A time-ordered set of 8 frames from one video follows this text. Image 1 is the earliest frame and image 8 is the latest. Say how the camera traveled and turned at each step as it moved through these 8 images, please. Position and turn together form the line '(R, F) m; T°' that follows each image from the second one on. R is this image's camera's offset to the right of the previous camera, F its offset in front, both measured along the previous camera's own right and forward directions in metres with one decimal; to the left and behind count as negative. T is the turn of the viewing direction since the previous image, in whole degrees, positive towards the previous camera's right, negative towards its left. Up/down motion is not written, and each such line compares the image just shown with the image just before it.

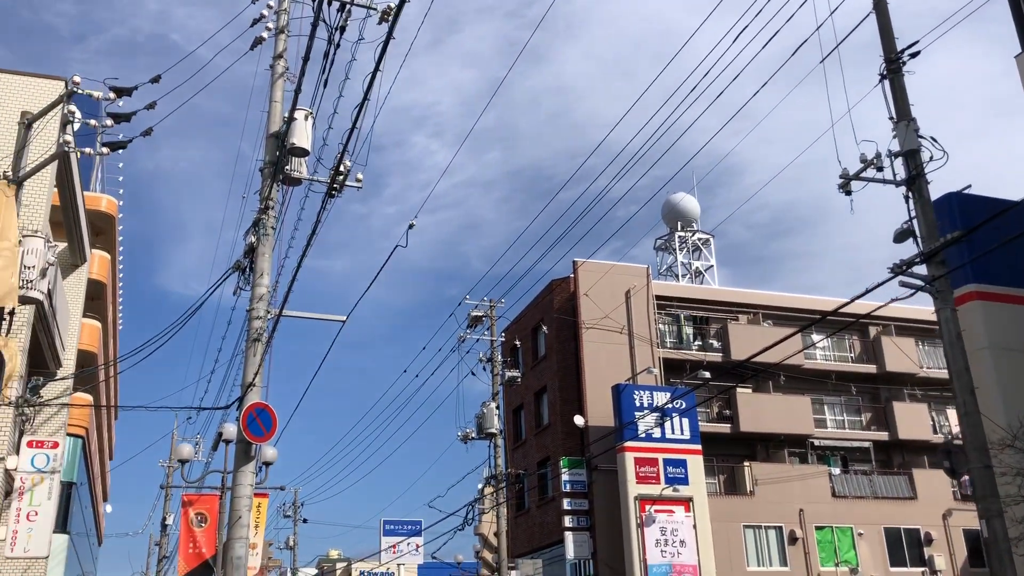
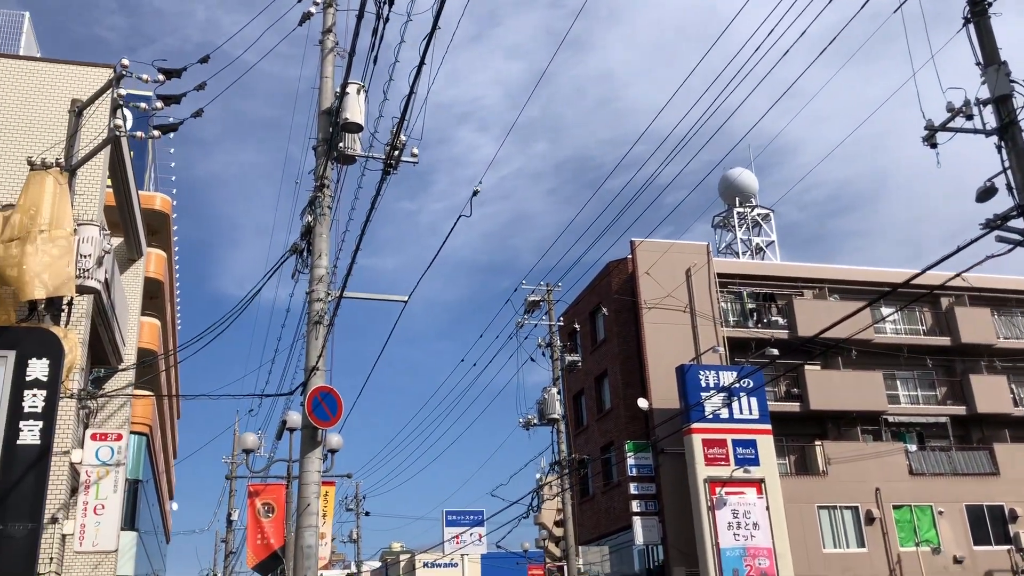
(-0.2, +0.5) m; -3°
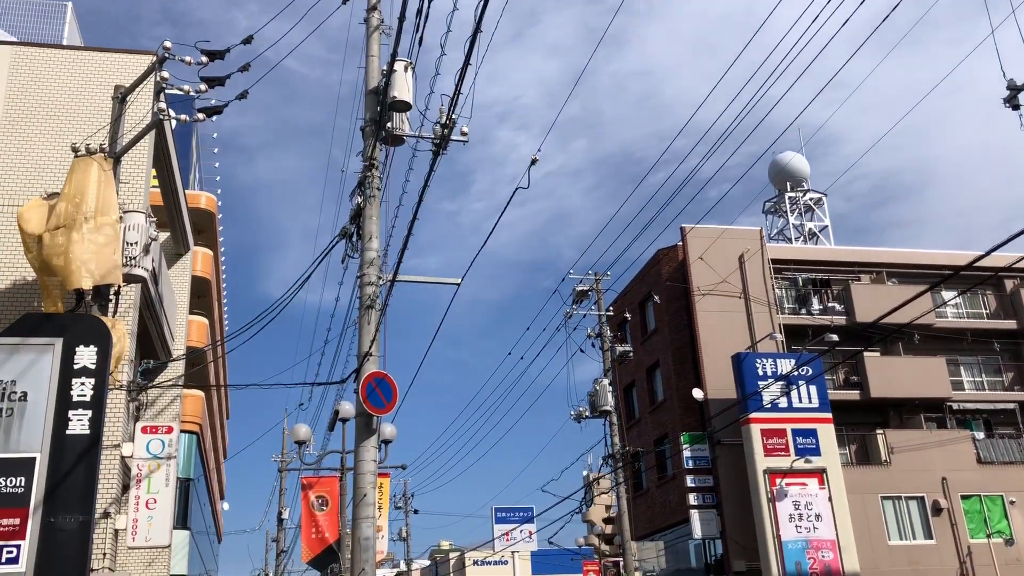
(-0.2, +0.5) m; -3°
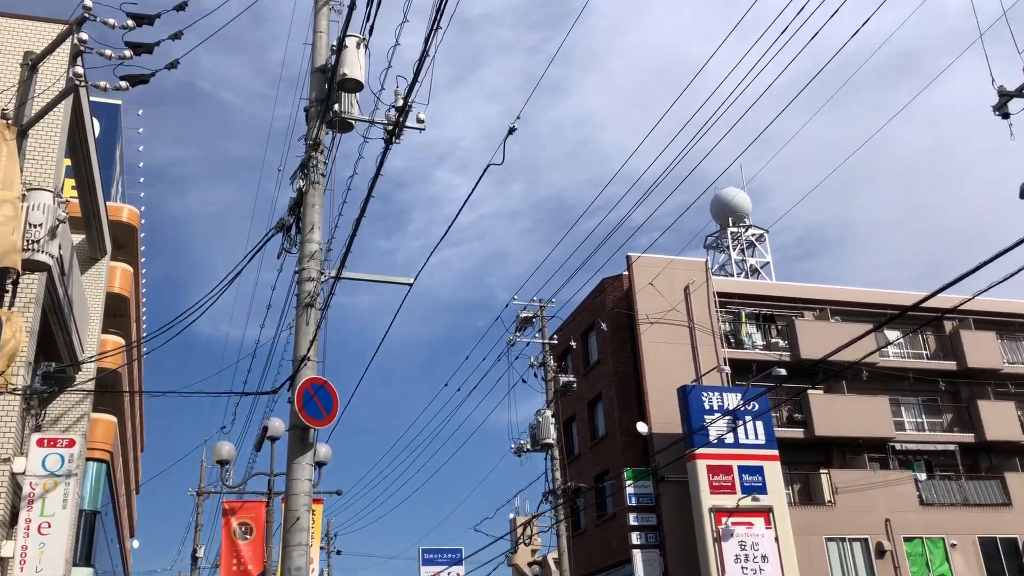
(-0.3, +1.1) m; +4°
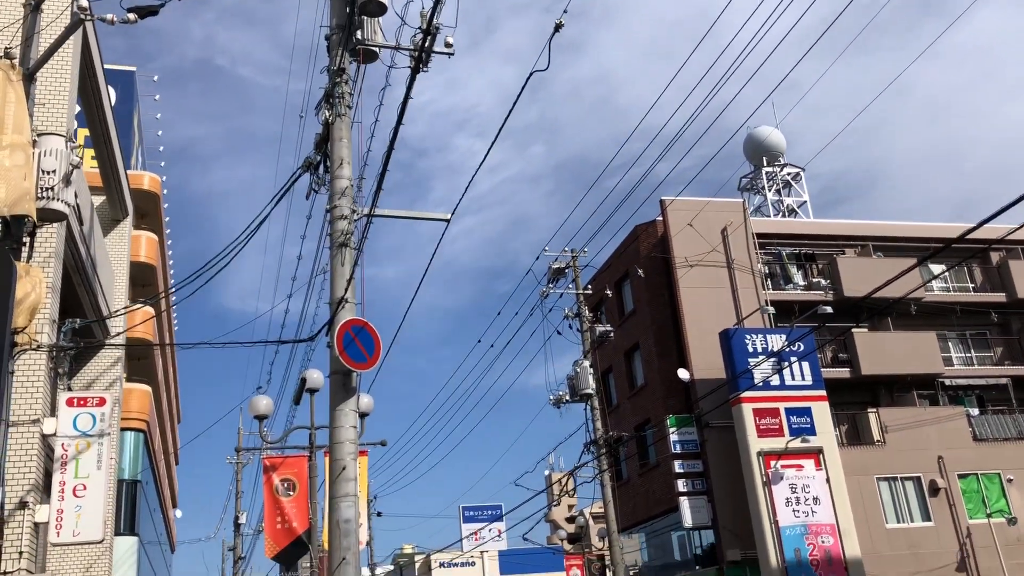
(-0.2, +0.6) m; -2°
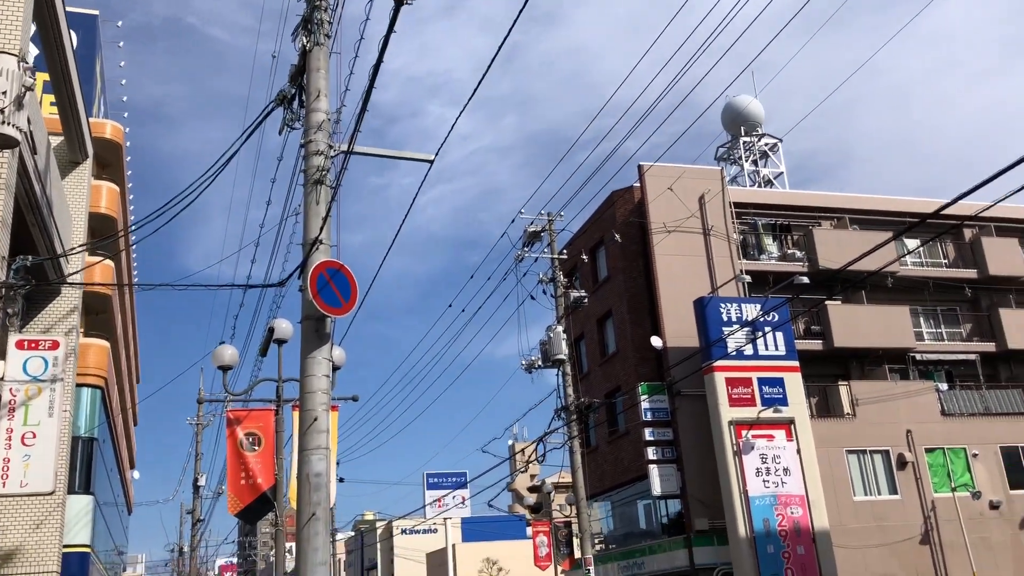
(-0.2, +0.5) m; +2°
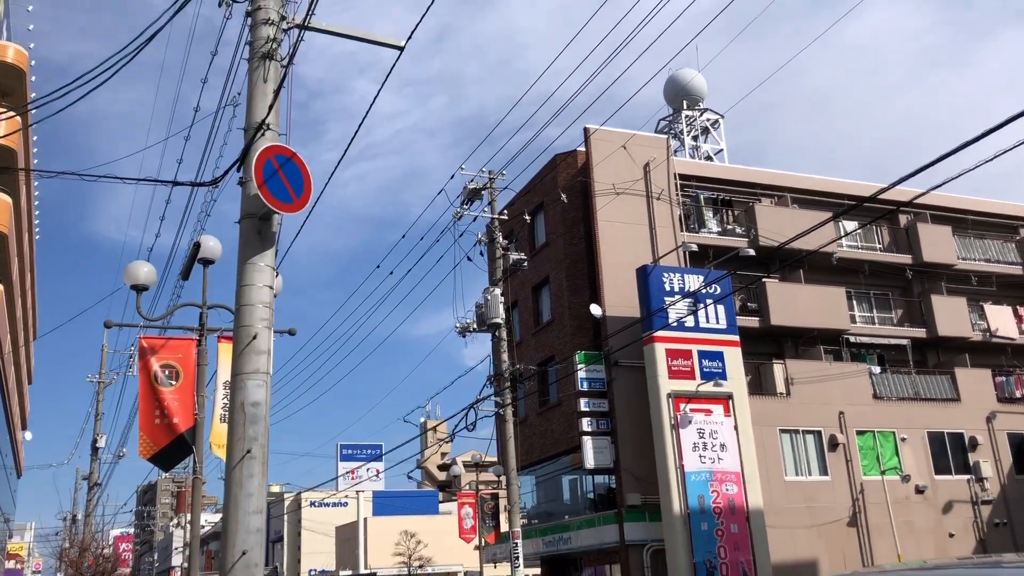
(-0.4, +1.1) m; +5°
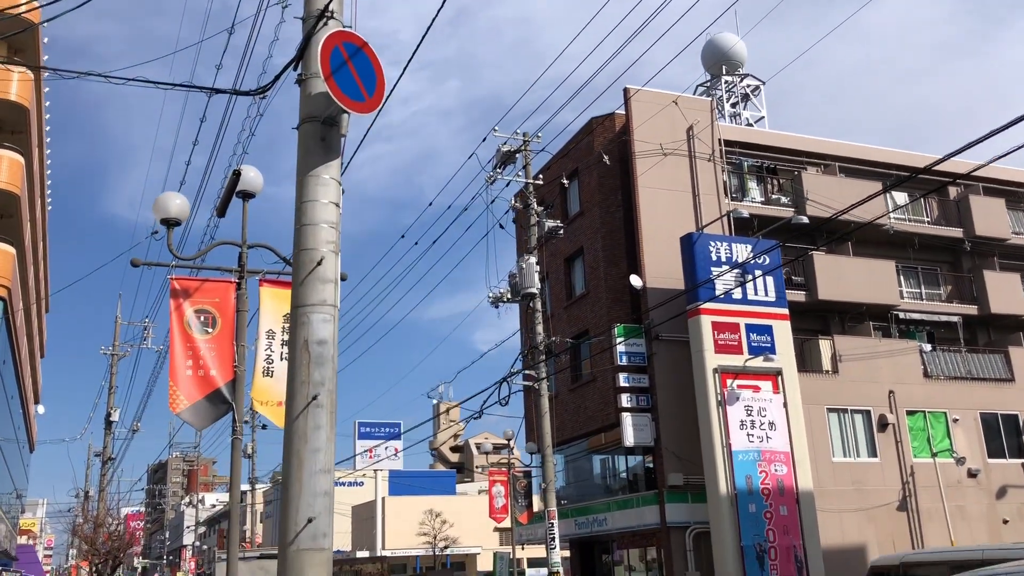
(-0.6, +1.1) m; -1°
